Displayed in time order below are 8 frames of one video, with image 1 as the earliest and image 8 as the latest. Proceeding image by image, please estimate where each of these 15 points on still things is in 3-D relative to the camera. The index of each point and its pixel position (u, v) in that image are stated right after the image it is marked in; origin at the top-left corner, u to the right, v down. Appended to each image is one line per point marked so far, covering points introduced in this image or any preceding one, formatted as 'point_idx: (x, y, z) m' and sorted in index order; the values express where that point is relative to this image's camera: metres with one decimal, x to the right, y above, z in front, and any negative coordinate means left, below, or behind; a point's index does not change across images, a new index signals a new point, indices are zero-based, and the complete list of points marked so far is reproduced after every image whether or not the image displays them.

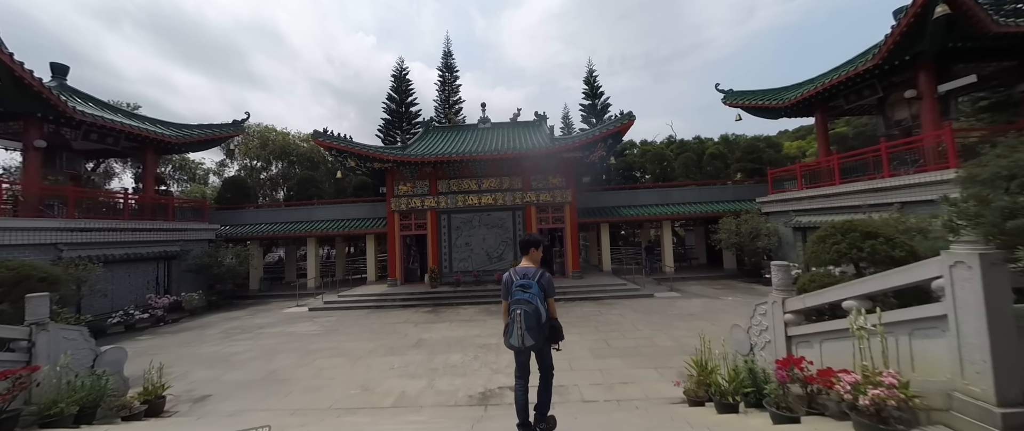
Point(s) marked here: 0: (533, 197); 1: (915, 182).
0: (+0.7, +0.6, +11.1) m
1: (+9.9, +0.8, +8.3) m
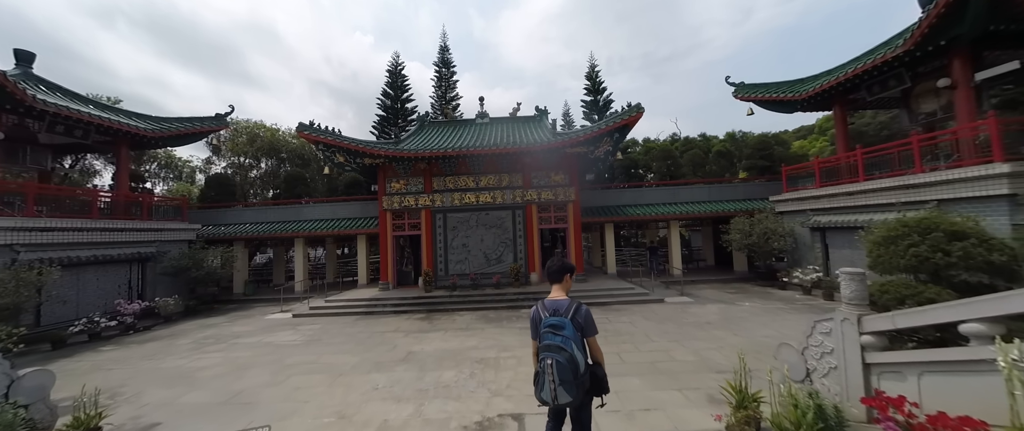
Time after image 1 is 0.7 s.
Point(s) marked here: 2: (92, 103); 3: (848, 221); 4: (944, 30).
0: (+0.7, +0.6, +10.4) m
1: (+9.9, +0.8, +7.7) m
2: (-12.1, +3.3, +9.8) m
3: (+9.8, -0.1, +9.9) m
4: (+10.0, +4.3, +7.8) m
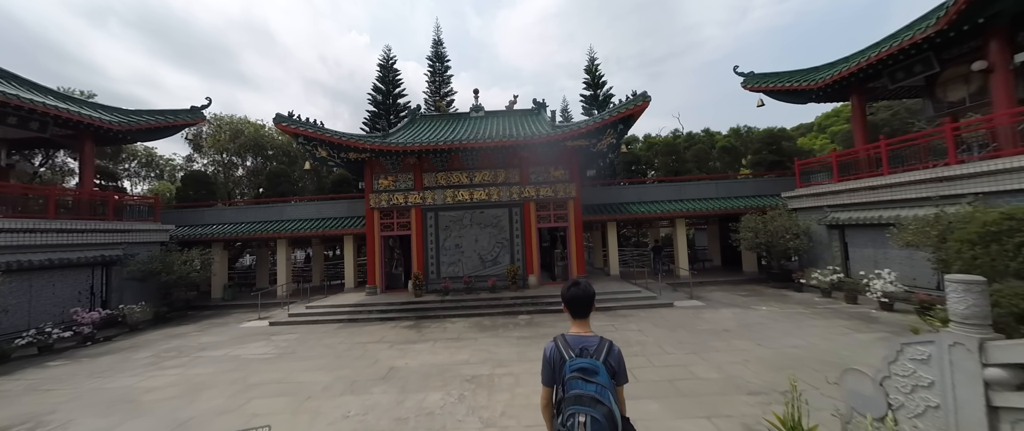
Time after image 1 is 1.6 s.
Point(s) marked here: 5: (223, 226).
0: (+0.6, +0.7, +9.7) m
1: (+9.8, +0.9, +7.0) m
2: (-12.2, +3.3, +9.1) m
3: (+9.7, 0.0, +9.2) m
4: (+9.9, +4.4, +7.1) m
5: (-9.2, -0.3, +10.8) m
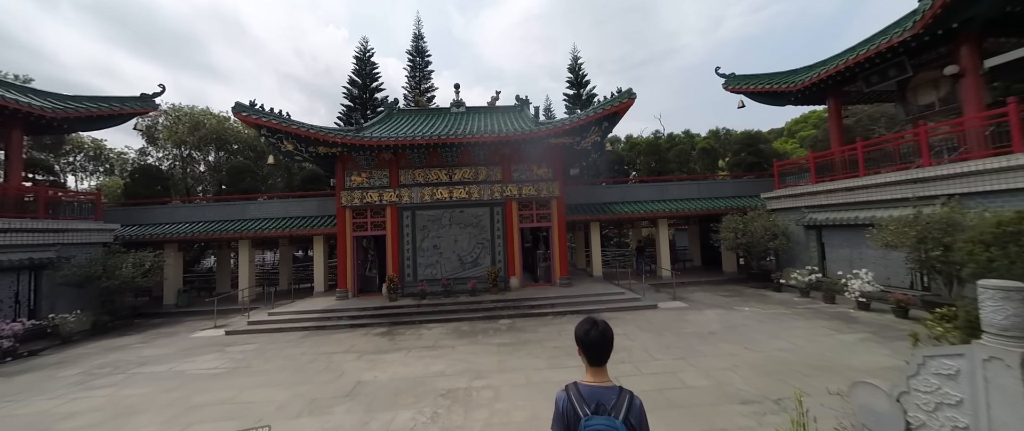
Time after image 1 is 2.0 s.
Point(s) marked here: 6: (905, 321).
0: (+0.1, +0.7, +9.4) m
1: (+9.4, +0.9, +7.1) m
2: (-12.7, +3.3, +8.0) m
3: (+9.2, -0.1, +9.4) m
4: (+9.5, +4.4, +7.3) m
5: (-9.7, -0.3, +9.9) m
6: (+8.4, -2.2, +7.2) m
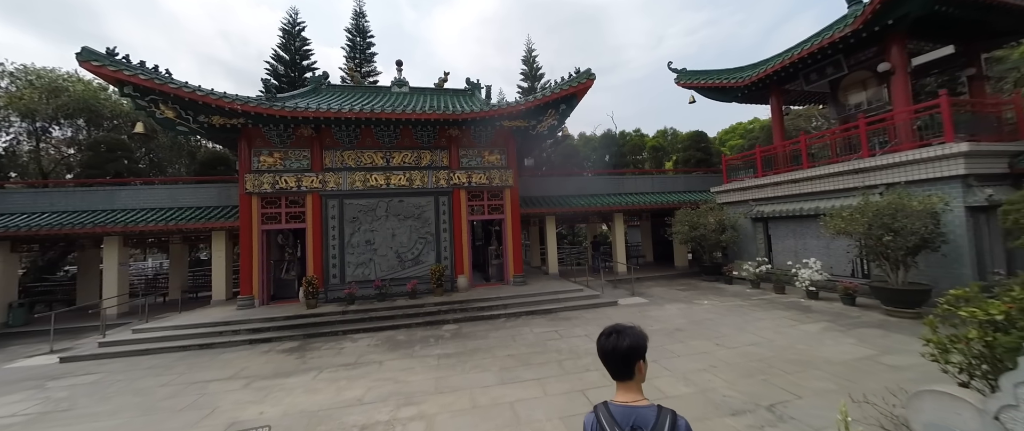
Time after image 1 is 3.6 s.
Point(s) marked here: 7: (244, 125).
0: (-1.2, +0.9, +8.3) m
1: (+8.4, +1.2, +7.4) m
2: (-13.7, +3.5, +5.3) m
3: (+7.9, +0.2, +9.5) m
4: (+8.5, +4.6, +7.6) m
5: (-11.0, -0.1, +7.5) m
6: (+7.3, -2.0, +7.3) m
7: (-5.6, +1.9, +7.2) m
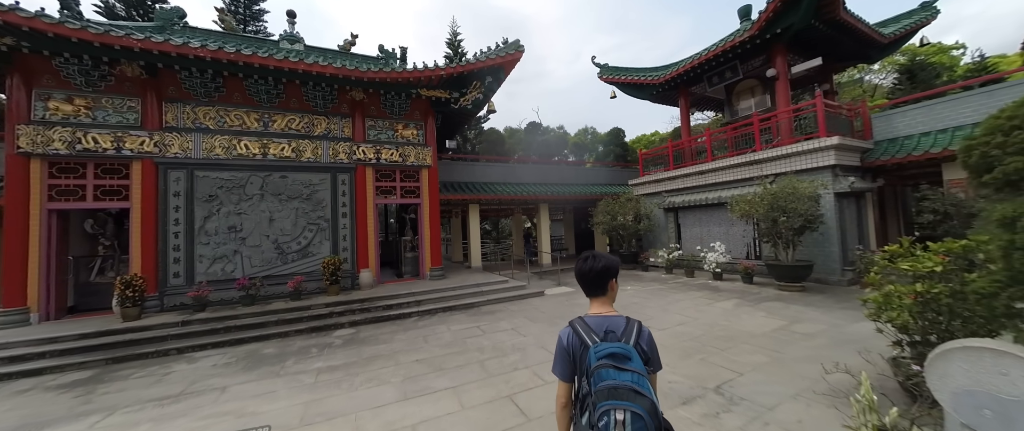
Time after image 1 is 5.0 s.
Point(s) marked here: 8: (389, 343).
0: (-2.9, +1.3, +6.9) m
1: (+6.6, +1.5, +8.2) m
2: (-14.4, +4.0, +1.2) m
3: (+5.6, +0.5, +10.2) m
4: (+6.6, +4.9, +8.4) m
5: (-12.3, +0.3, +3.9) m
6: (+5.6, -1.7, +7.8) m
7: (-7.0, +2.2, +4.8) m
8: (-1.6, -1.7, +4.4) m
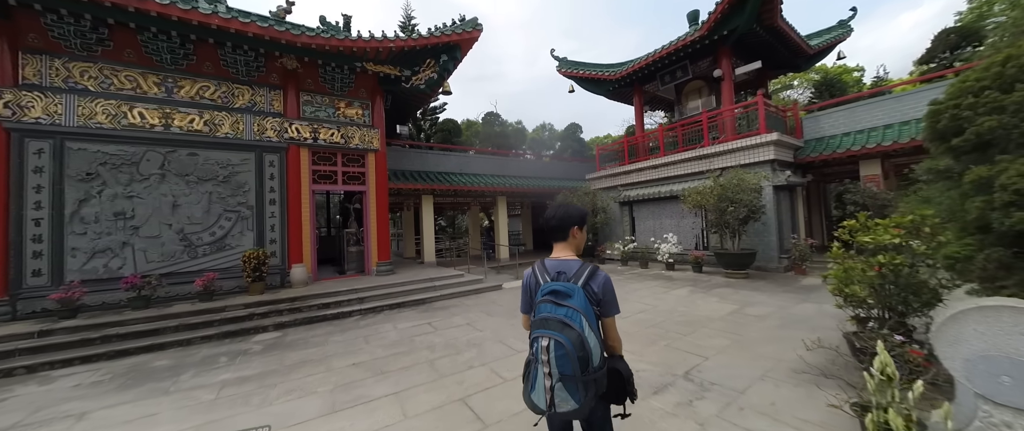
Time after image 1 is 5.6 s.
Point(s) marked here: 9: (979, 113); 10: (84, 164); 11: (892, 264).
0: (-3.8, +1.5, +6.1) m
1: (+5.5, +1.7, +8.5) m
2: (-14.4, +4.2, -1.1) m
3: (+4.3, +0.7, +10.4) m
4: (+5.6, +5.2, +8.8) m
5: (-12.7, +0.5, +1.9) m
6: (+4.5, -1.5, +8.1) m
7: (-7.5, +2.4, +3.5) m
8: (-2.1, -1.4, +3.7) m
9: (+2.8, +0.6, +2.0) m
10: (-5.8, +0.7, +4.6) m
11: (+3.0, -0.4, +2.7) m
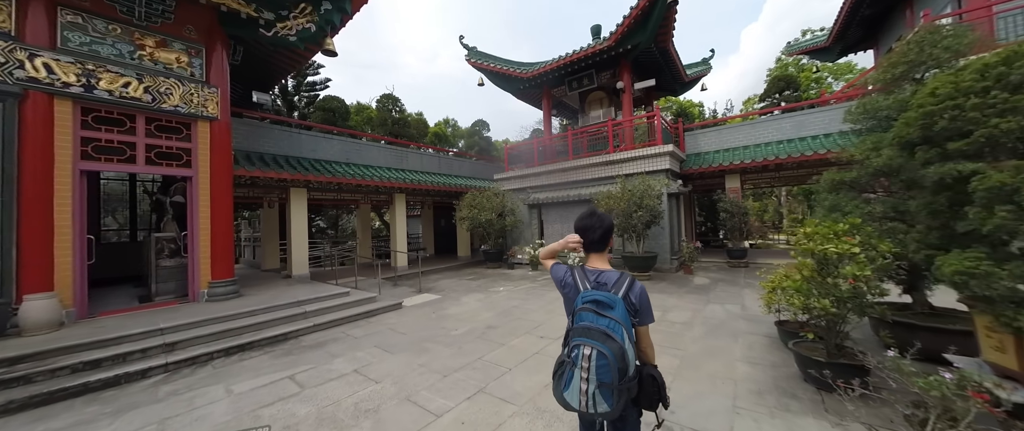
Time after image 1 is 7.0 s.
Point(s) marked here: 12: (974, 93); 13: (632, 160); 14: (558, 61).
0: (-4.9, +1.5, +3.7) m
1: (+3.2, +1.6, +8.8) m
2: (-12.8, +4.4, -6.3) m
3: (+1.5, +0.6, +10.2) m
4: (+3.2, +5.1, +9.1) m
5: (-12.1, +0.8, -3.0) m
6: (+2.4, -1.5, +8.1) m
7: (-7.7, +2.6, +0.1) m
8: (-2.7, -1.4, +2.0) m
9: (+2.6, +0.6, +1.8) m
10: (-6.4, +0.8, +1.7) m
11: (+2.5, -0.4, +2.5) m
12: (+2.6, +0.7, +1.9) m
13: (+3.2, +1.5, +9.1) m
14: (+1.4, +4.9, +10.6) m
